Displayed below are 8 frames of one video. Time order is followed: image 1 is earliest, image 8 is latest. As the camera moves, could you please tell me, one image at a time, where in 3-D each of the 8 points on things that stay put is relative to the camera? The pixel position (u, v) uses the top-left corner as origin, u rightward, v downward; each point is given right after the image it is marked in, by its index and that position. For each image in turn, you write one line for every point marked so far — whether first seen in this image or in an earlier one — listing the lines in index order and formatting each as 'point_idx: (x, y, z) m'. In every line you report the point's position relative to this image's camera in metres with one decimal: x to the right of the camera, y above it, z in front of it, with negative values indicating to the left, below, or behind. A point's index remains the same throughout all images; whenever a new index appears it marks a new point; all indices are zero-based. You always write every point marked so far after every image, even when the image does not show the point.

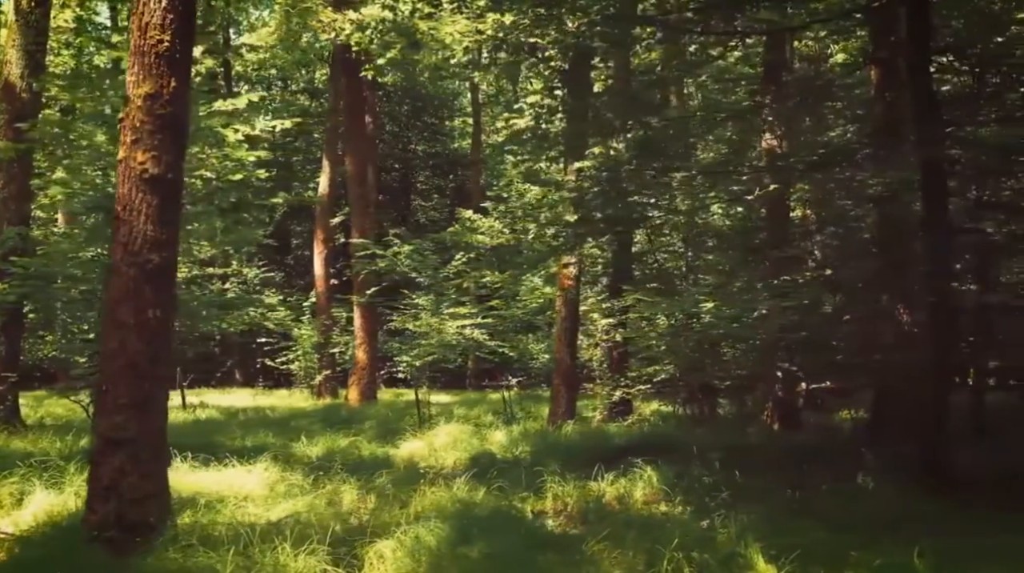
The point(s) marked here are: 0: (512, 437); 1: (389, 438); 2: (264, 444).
0: (+0.1, -1.9, +17.2) m
1: (-1.7, -2.1, +19.0) m
2: (-2.7, -1.8, +15.3) m
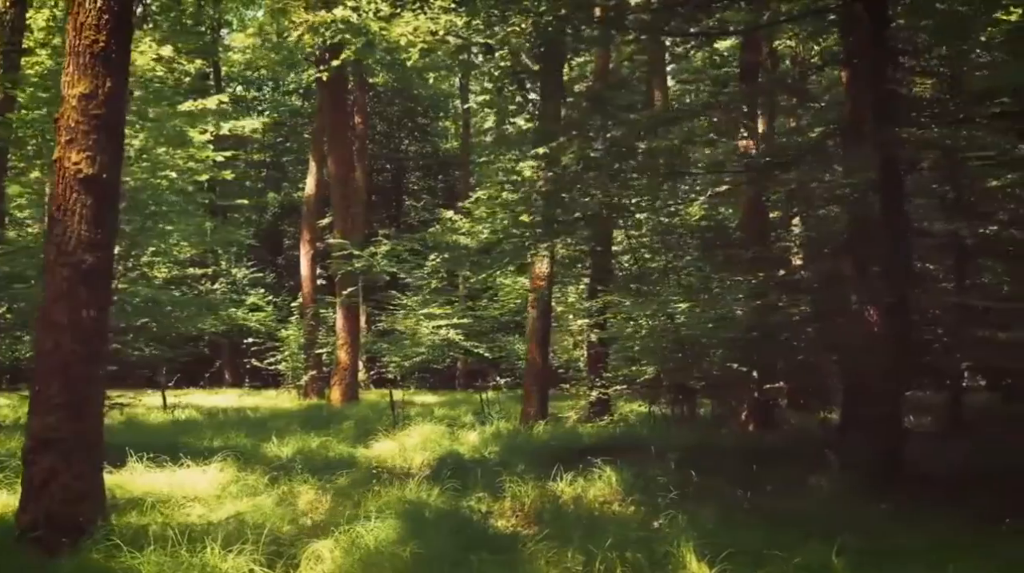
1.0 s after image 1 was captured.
0: (-0.3, -1.9, +17.2) m
1: (-2.1, -2.2, +19.0) m
2: (-3.0, -1.8, +15.3) m
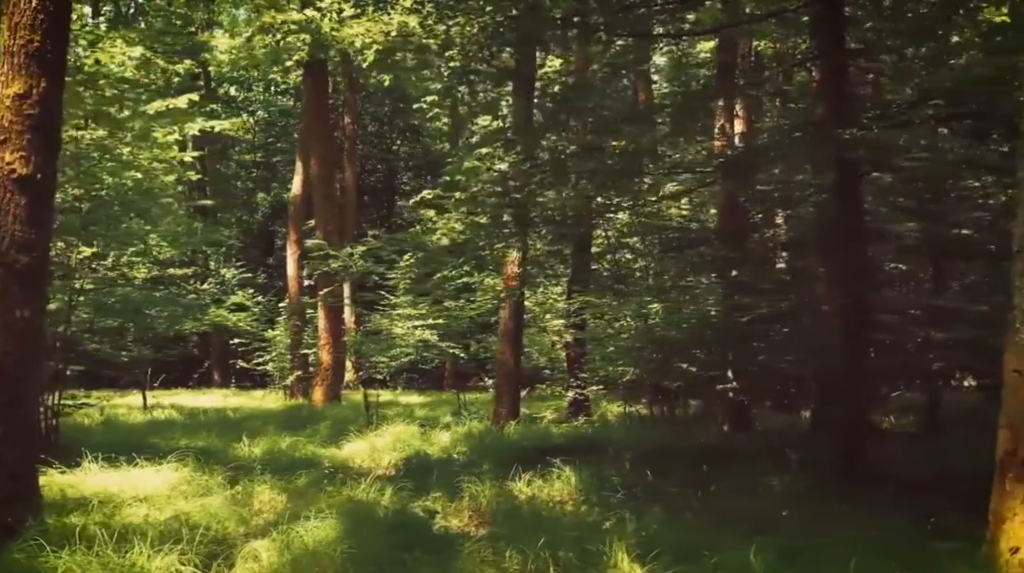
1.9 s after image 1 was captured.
0: (-0.7, -1.9, +17.2) m
1: (-2.4, -2.2, +19.0) m
2: (-3.4, -1.8, +15.3) m
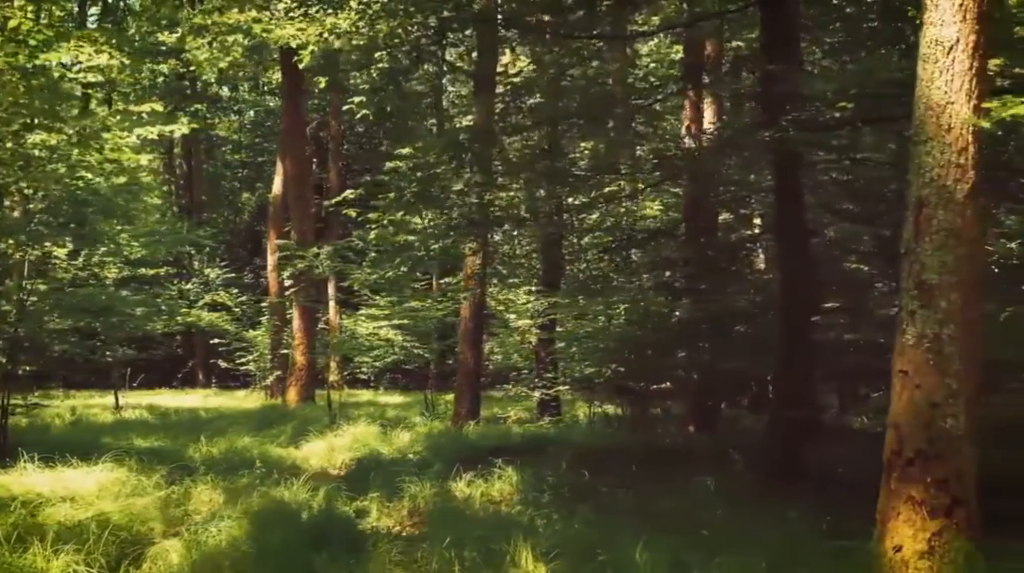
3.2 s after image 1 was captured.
0: (-1.2, -1.9, +17.2) m
1: (-3.0, -2.2, +19.0) m
2: (-3.9, -1.8, +15.3) m
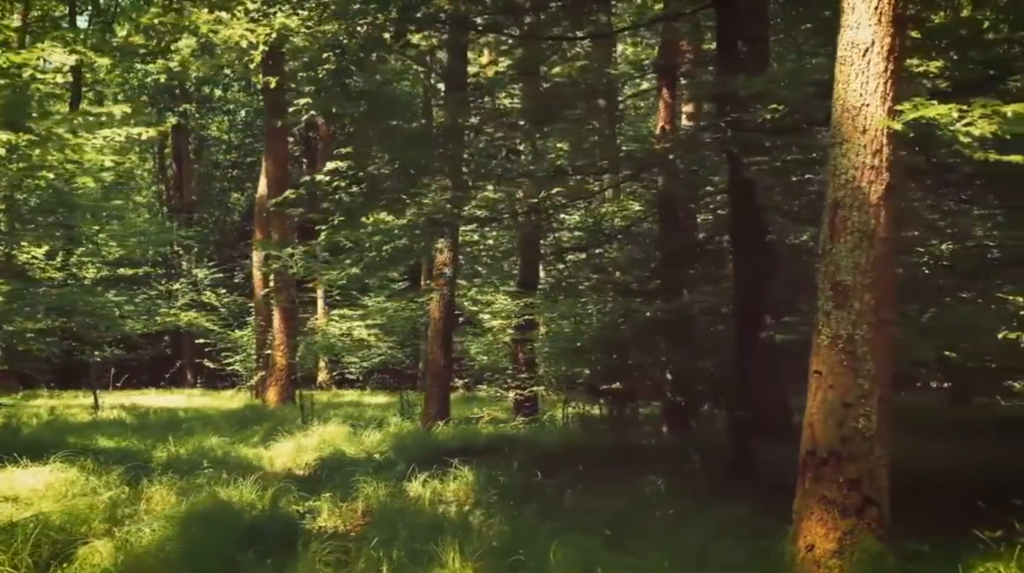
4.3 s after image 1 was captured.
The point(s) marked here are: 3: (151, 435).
0: (-1.6, -1.9, +17.2) m
1: (-3.4, -2.2, +19.0) m
2: (-4.3, -1.8, +15.3) m
3: (-5.1, -2.1, +19.1) m
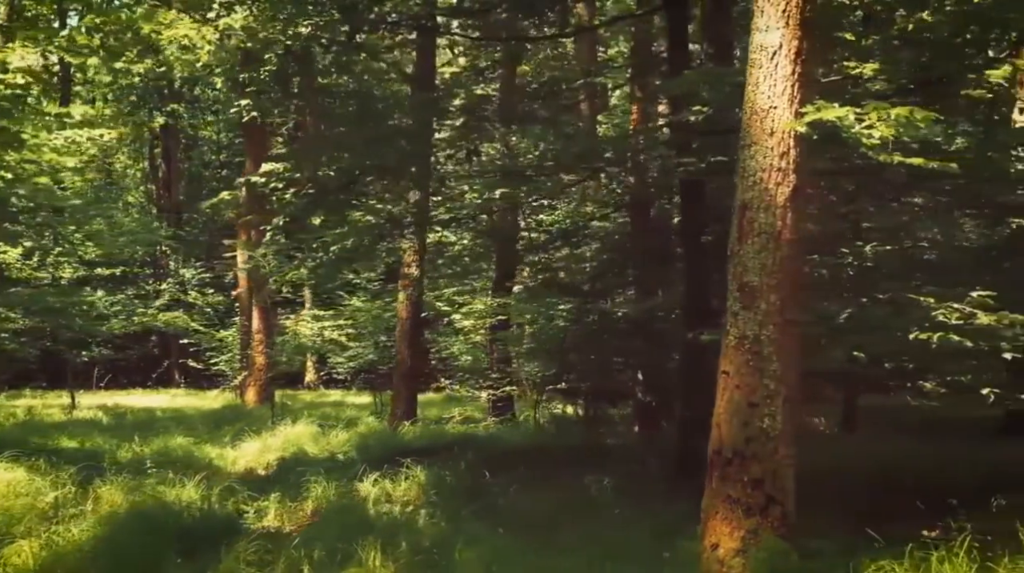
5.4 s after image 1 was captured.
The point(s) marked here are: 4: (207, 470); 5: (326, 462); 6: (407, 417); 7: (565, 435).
0: (-2.1, -1.9, +17.2) m
1: (-3.9, -2.2, +19.0) m
2: (-4.7, -1.8, +15.3) m
3: (-5.6, -2.1, +19.1) m
4: (-3.0, -1.8, +13.0) m
5: (-1.8, -1.7, +13.3) m
6: (-1.4, -1.8, +18.8) m
7: (+0.6, -1.8, +16.3) m
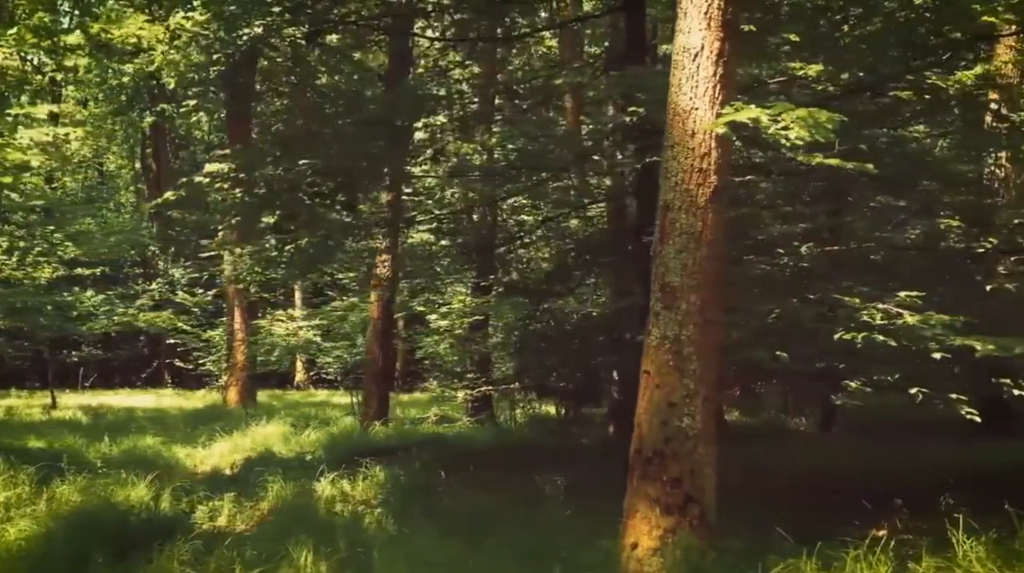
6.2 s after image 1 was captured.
0: (-2.4, -1.9, +17.2) m
1: (-4.3, -2.2, +19.0) m
2: (-5.1, -1.8, +15.3) m
3: (-6.0, -2.1, +19.1) m
4: (-3.4, -1.8, +13.0) m
5: (-2.2, -1.7, +13.3) m
6: (-1.8, -1.8, +18.9) m
7: (+0.2, -1.8, +16.3) m
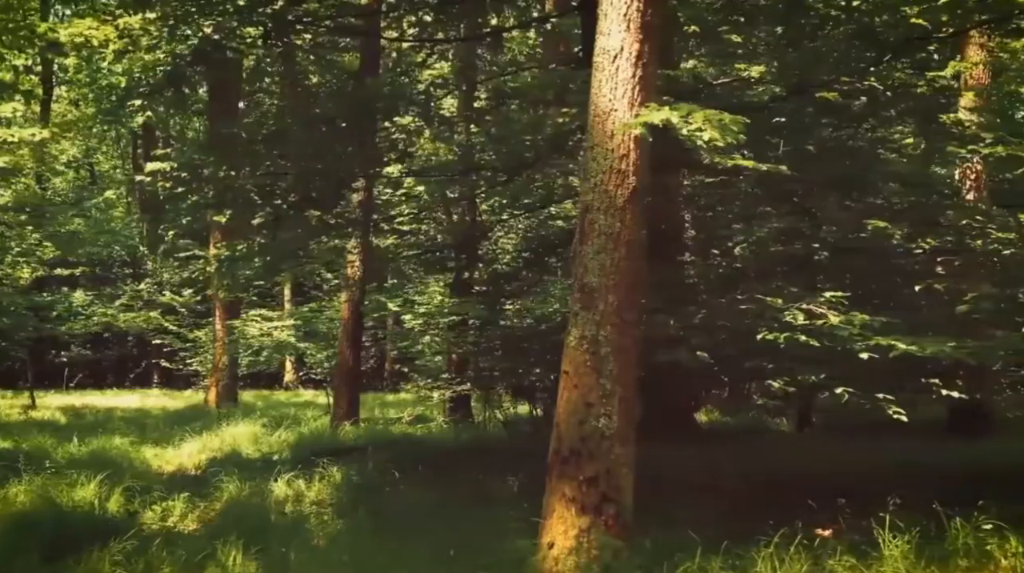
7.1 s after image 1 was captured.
0: (-2.8, -1.9, +17.2) m
1: (-4.7, -2.2, +18.9) m
2: (-5.4, -1.8, +15.3) m
3: (-6.4, -2.1, +19.0) m
4: (-3.7, -1.8, +13.0) m
5: (-2.5, -1.7, +13.3) m
6: (-2.2, -1.8, +18.9) m
7: (-0.2, -1.8, +16.3) m
